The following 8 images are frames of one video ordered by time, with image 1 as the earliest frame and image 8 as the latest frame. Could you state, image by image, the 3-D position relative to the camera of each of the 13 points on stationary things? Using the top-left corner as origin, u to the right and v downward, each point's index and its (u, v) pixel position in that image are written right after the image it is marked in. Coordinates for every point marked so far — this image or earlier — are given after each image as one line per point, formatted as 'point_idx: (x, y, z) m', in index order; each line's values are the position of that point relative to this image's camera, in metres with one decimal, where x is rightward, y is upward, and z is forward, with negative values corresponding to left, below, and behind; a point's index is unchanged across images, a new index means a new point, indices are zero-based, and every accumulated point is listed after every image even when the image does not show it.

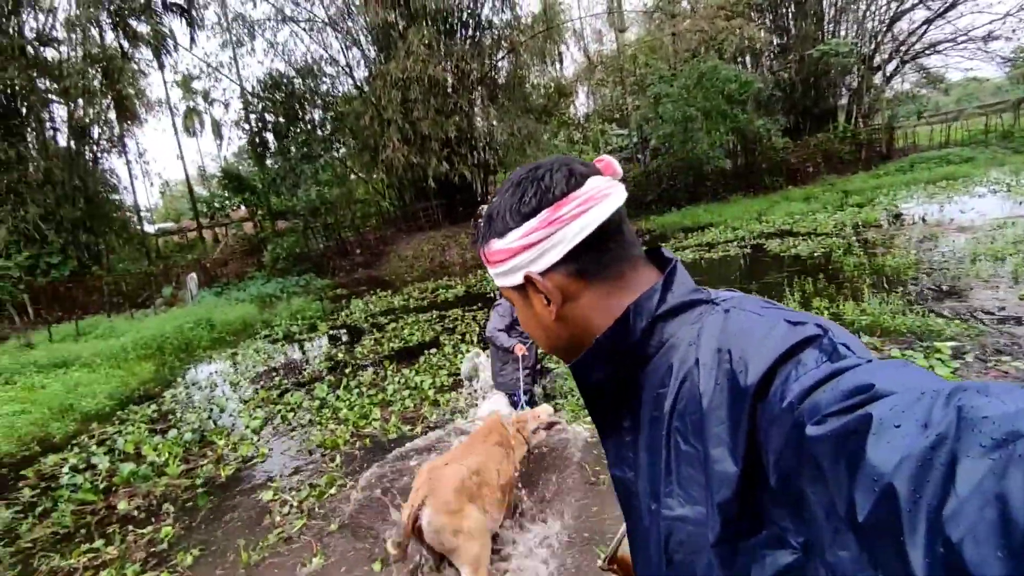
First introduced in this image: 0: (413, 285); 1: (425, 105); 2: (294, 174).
0: (-2.5, 0.0, +14.0) m
1: (-2.5, +5.3, +16.0) m
2: (-6.6, +3.4, +17.1) m
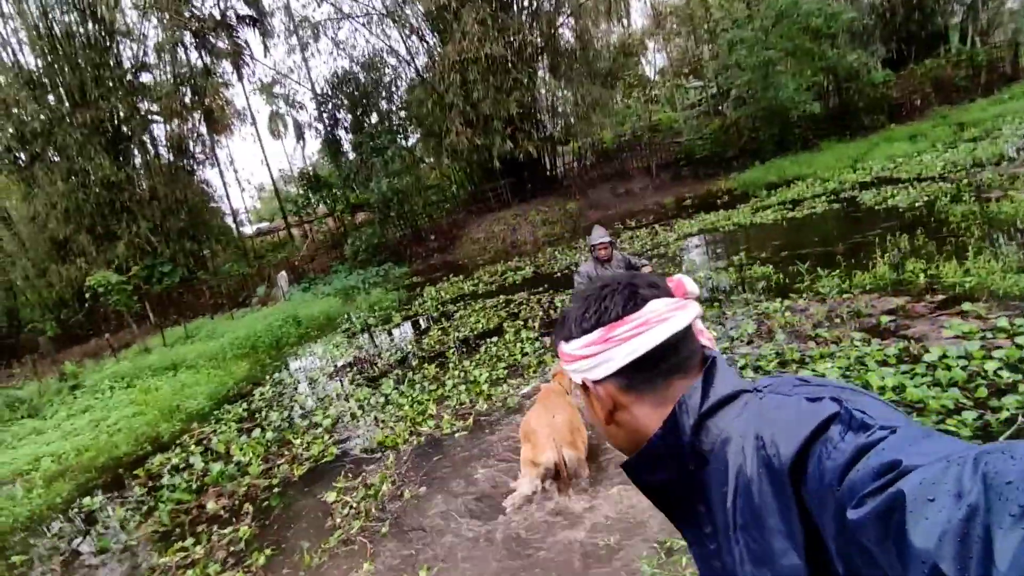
0: (-0.7, +0.4, +14.1) m
1: (-0.8, +5.8, +15.9) m
2: (-4.6, +3.8, +17.7) m
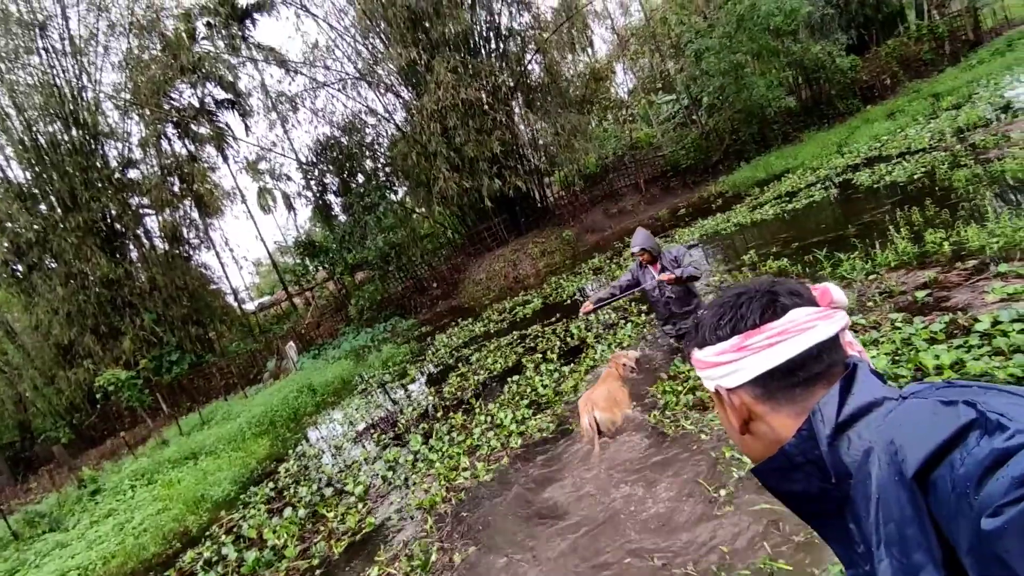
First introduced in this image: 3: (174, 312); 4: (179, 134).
0: (-0.5, -0.6, +14.0) m
1: (-1.4, +4.6, +16.1) m
2: (-4.8, +1.9, +17.7) m
3: (-8.8, -0.6, +14.4) m
4: (-8.7, +4.0, +14.4) m
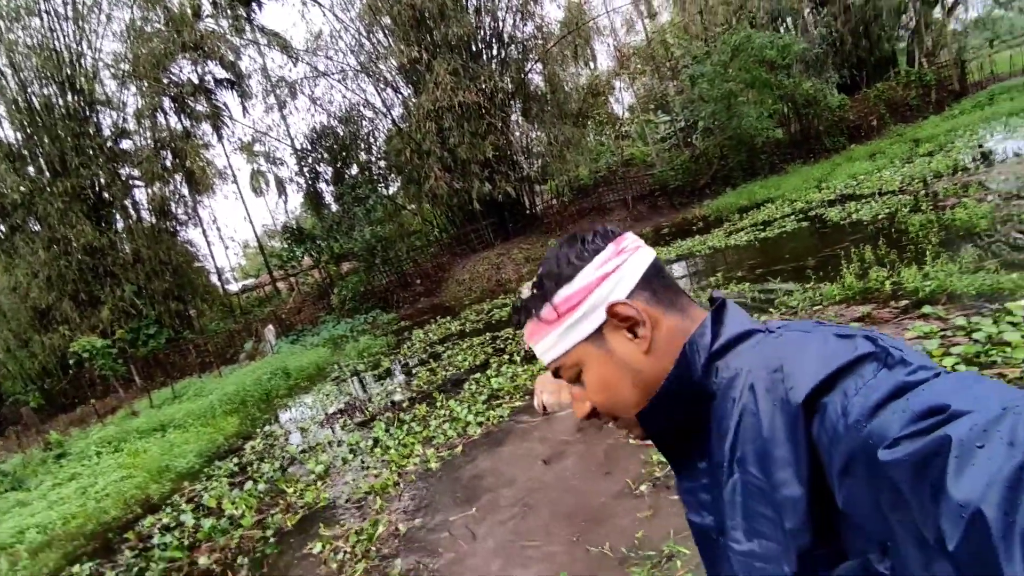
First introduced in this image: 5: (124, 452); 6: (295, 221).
0: (-1.0, -0.6, +14.3) m
1: (-1.6, +4.6, +16.4) m
2: (-5.2, +2.2, +17.9) m
3: (-9.3, +0.1, +14.5) m
4: (-8.8, +4.7, +14.5) m
5: (-6.4, -2.7, +9.1) m
6: (-7.5, +2.3, +19.1) m
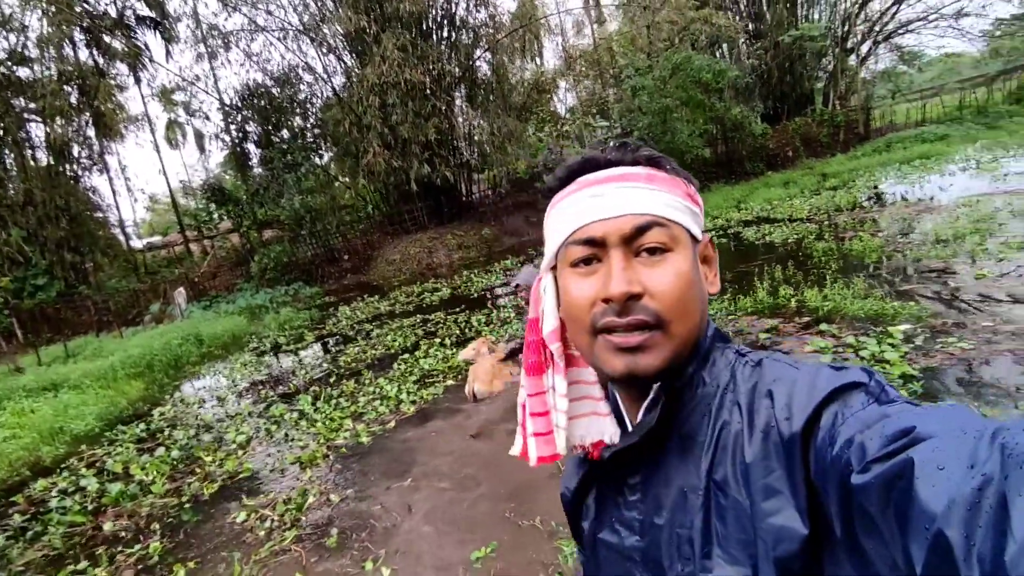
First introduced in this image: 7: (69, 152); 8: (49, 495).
0: (-2.8, -0.1, +14.2) m
1: (-3.2, +5.2, +16.1) m
2: (-7.2, +3.2, +17.2) m
3: (-11.0, +1.3, +13.3) m
4: (-10.0, +5.8, +13.2) m
5: (-7.6, -1.8, +8.3) m
6: (-9.6, +3.5, +18.0) m
7: (-10.5, +3.2, +13.3) m
8: (-4.6, -2.1, +5.6) m
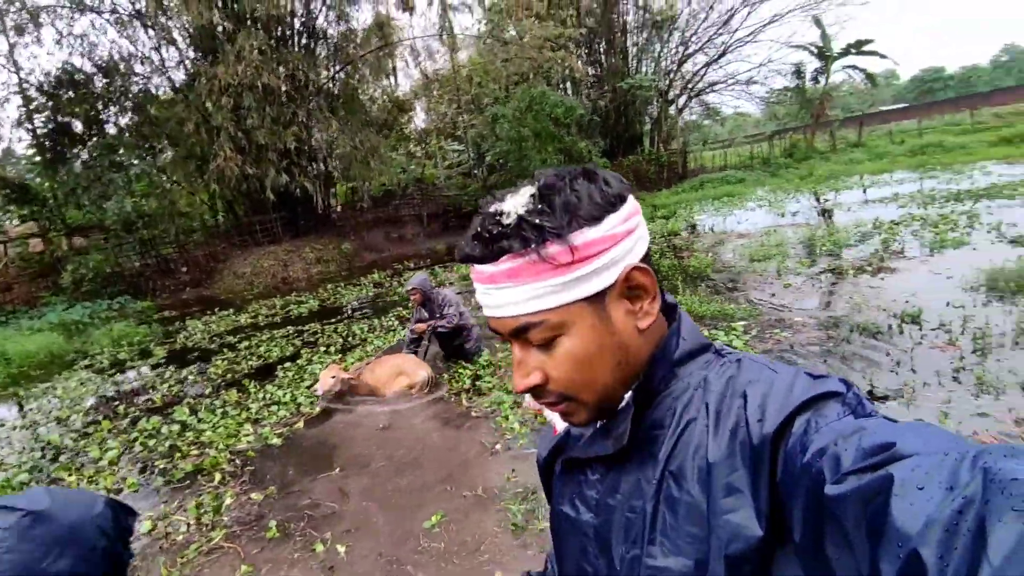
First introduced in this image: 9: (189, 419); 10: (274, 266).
0: (-6.1, -0.4, +13.3) m
1: (-6.9, +4.8, +15.3) m
2: (-11.1, +2.8, +15.1) m
3: (-13.6, +1.1, +10.2) m
4: (-12.7, +5.7, +10.7) m
5: (-9.0, -1.9, +6.3) m
6: (-13.6, +3.1, +15.3) m
7: (-13.2, +3.1, +10.5) m
8: (-5.4, -2.0, +4.5) m
9: (-3.5, -1.4, +6.0) m
10: (-7.2, +0.7, +16.8) m
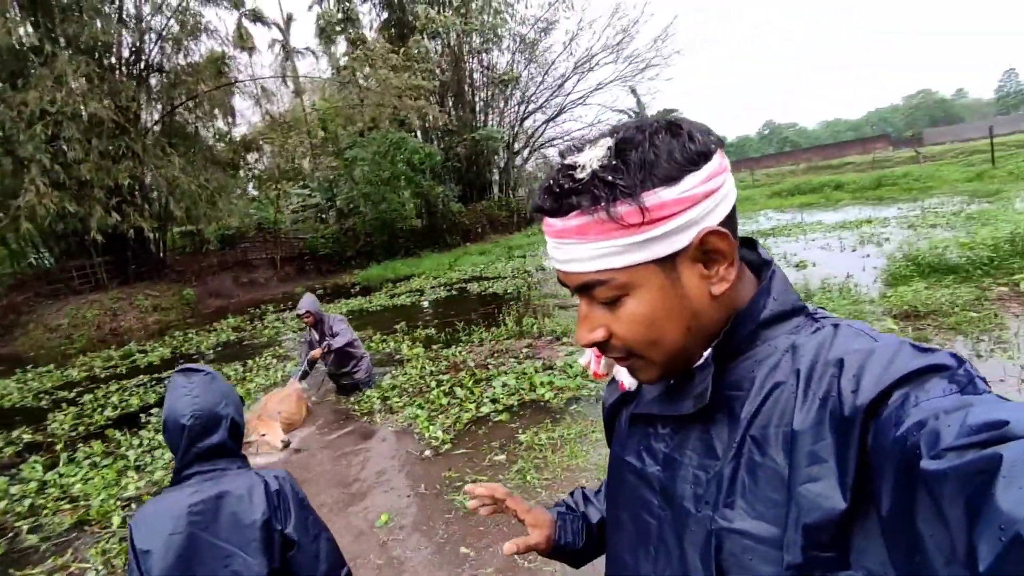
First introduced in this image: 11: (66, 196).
0: (-8.9, -1.5, +11.7) m
1: (-10.5, +3.5, +13.8) m
2: (-14.4, +1.4, +12.3) m
3: (-15.4, +0.1, +6.8) m
4: (-14.9, +4.6, +7.8) m
5: (-9.8, -2.4, +4.1) m
6: (-16.9, +1.7, +11.8) m
7: (-15.1, +2.0, +7.3) m
8: (-5.8, -2.3, +3.2) m
9: (-4.4, -1.8, +5.3) m
10: (-11.0, -0.7, +14.8) m
11: (-11.1, +2.3, +13.9) m
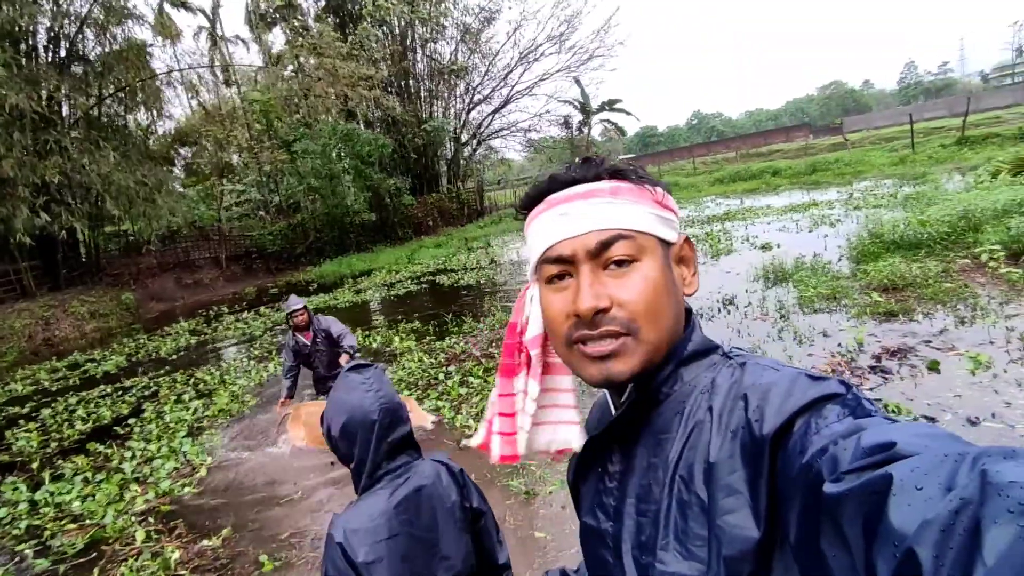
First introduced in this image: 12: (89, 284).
0: (-9.3, -1.6, +10.7) m
1: (-11.3, +3.3, +12.6) m
2: (-14.9, +1.1, +10.7) m
3: (-15.4, -0.3, +5.2) m
4: (-15.1, +4.2, +6.1) m
5: (-9.4, -2.7, +3.1) m
6: (-17.4, +1.2, +10.0) m
7: (-15.2, +1.6, +5.7) m
8: (-5.3, -2.4, +2.7) m
9: (-4.2, -1.8, +4.8) m
10: (-11.7, -0.9, +13.6) m
11: (-11.9, +2.1, +12.7) m
12: (-12.3, +0.1, +16.2) m
